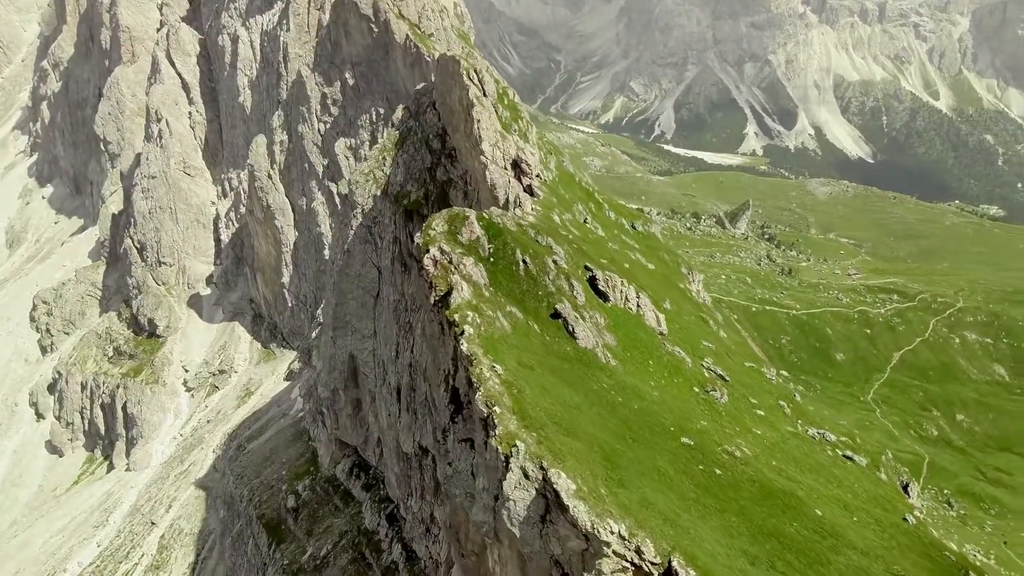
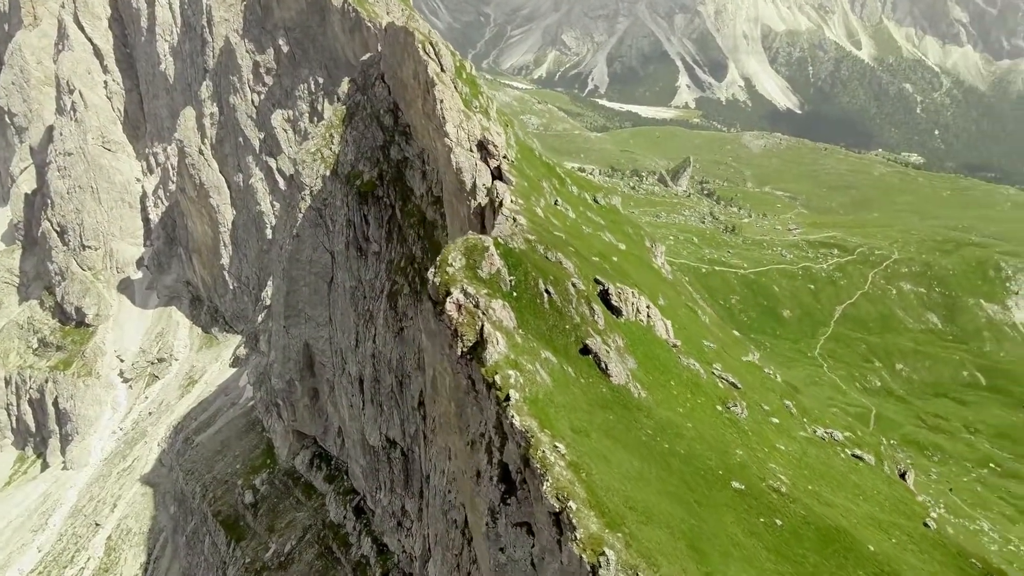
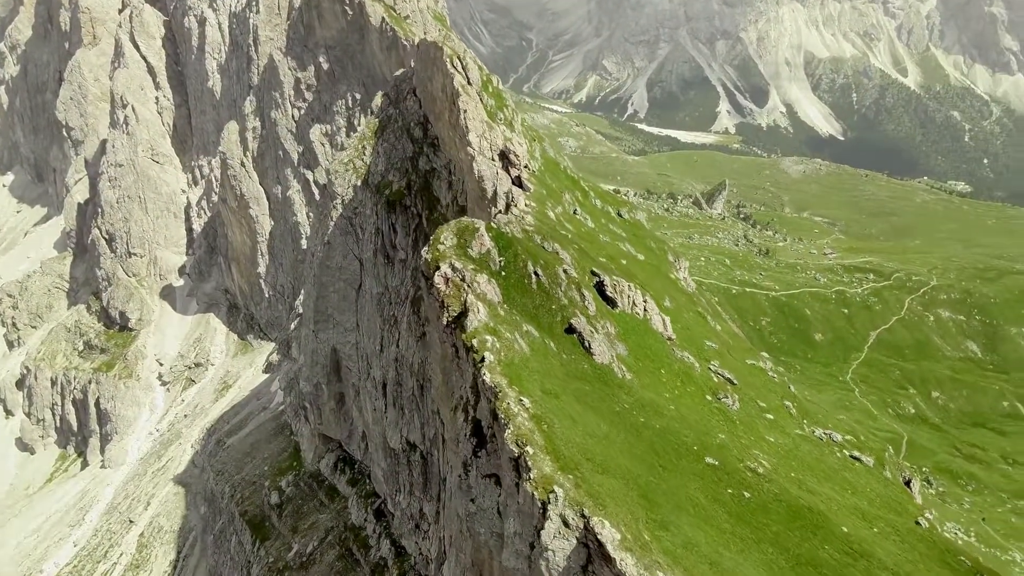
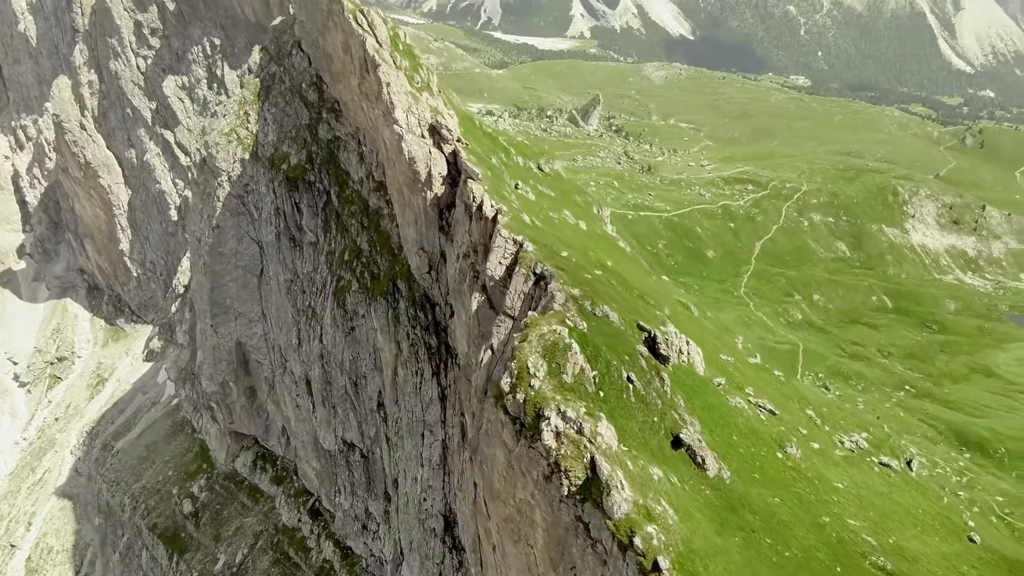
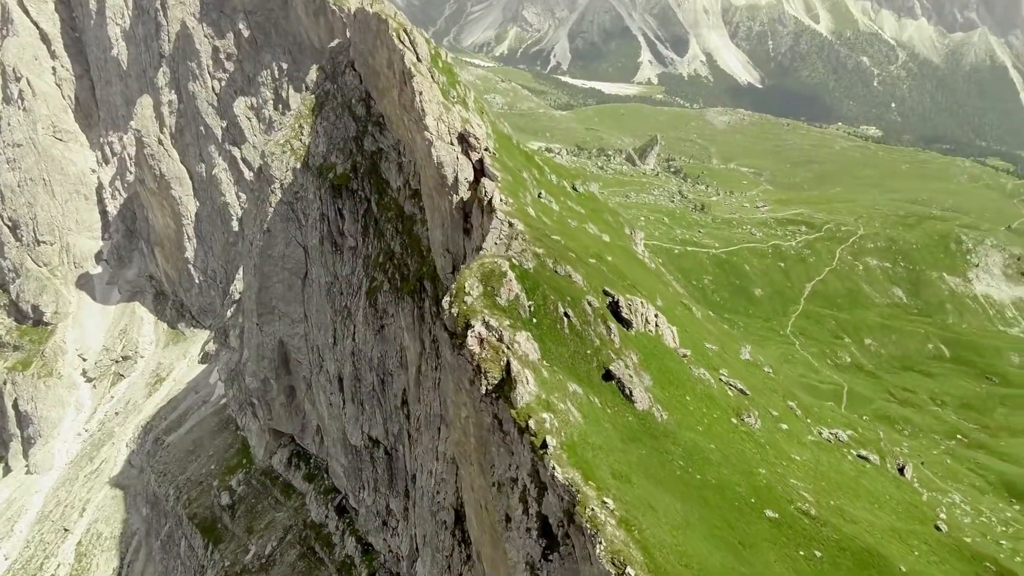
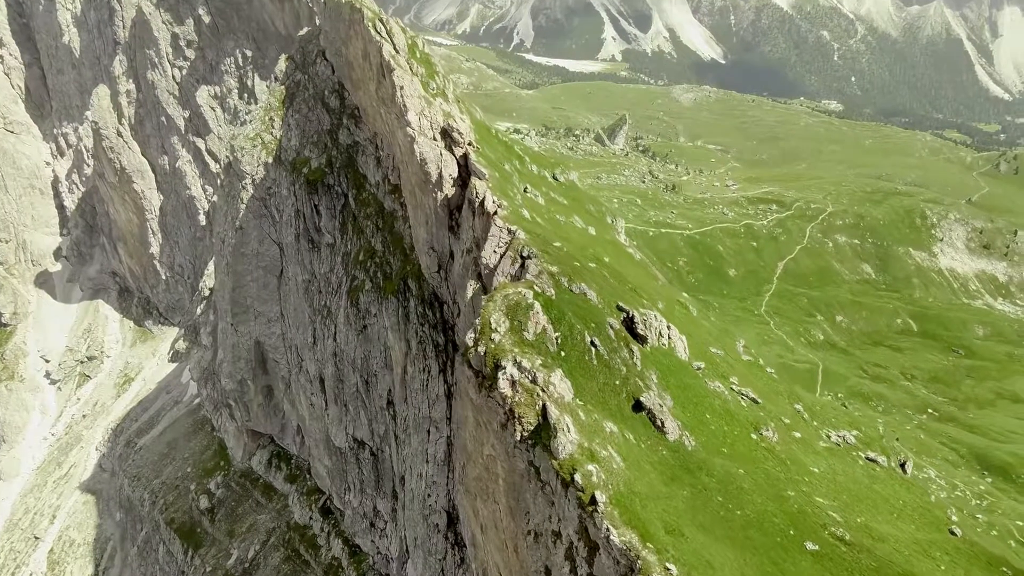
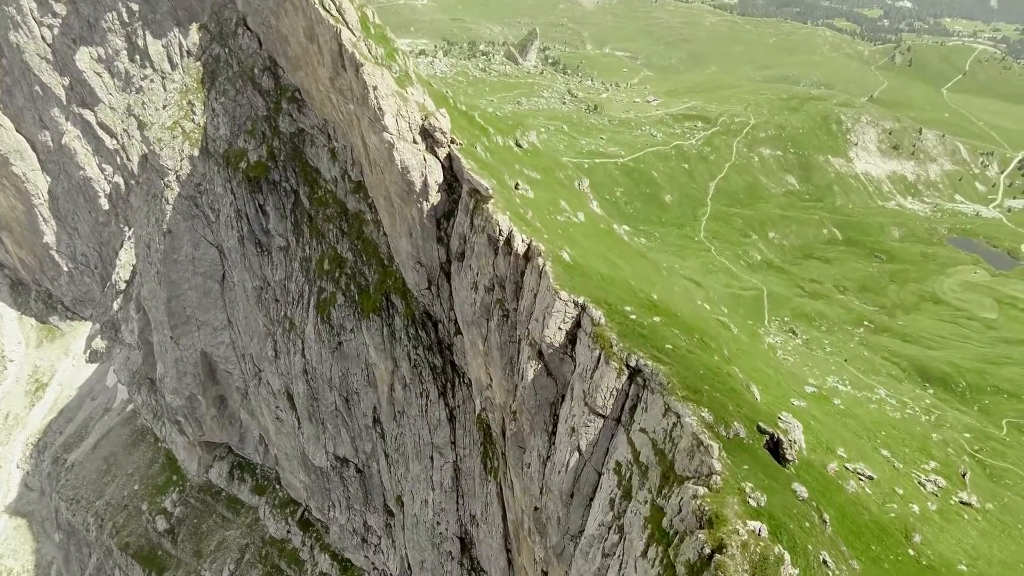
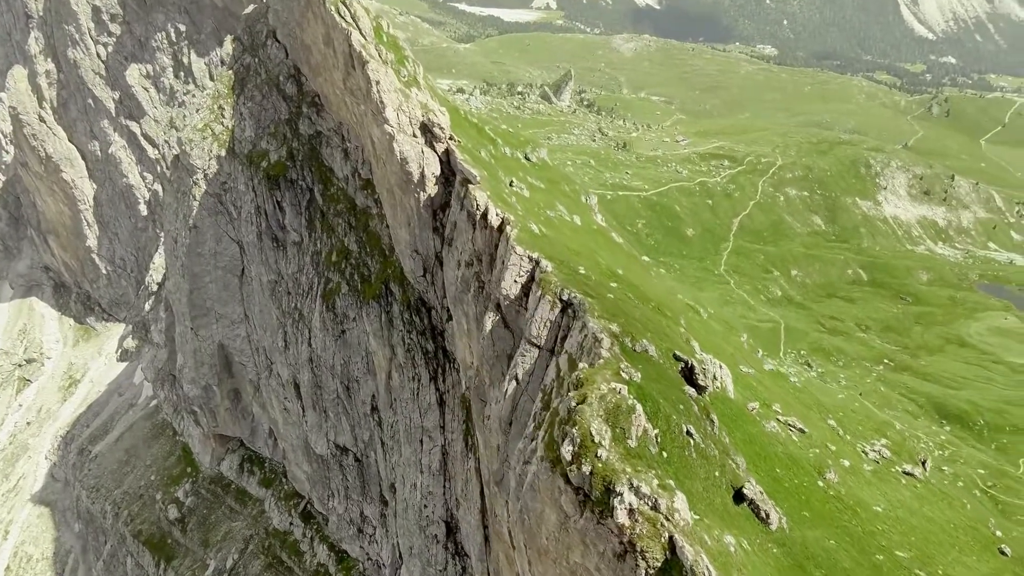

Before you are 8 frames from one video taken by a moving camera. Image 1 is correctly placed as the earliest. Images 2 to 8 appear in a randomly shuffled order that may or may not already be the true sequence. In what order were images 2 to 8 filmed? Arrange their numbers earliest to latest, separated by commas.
3, 2, 5, 6, 4, 8, 7
